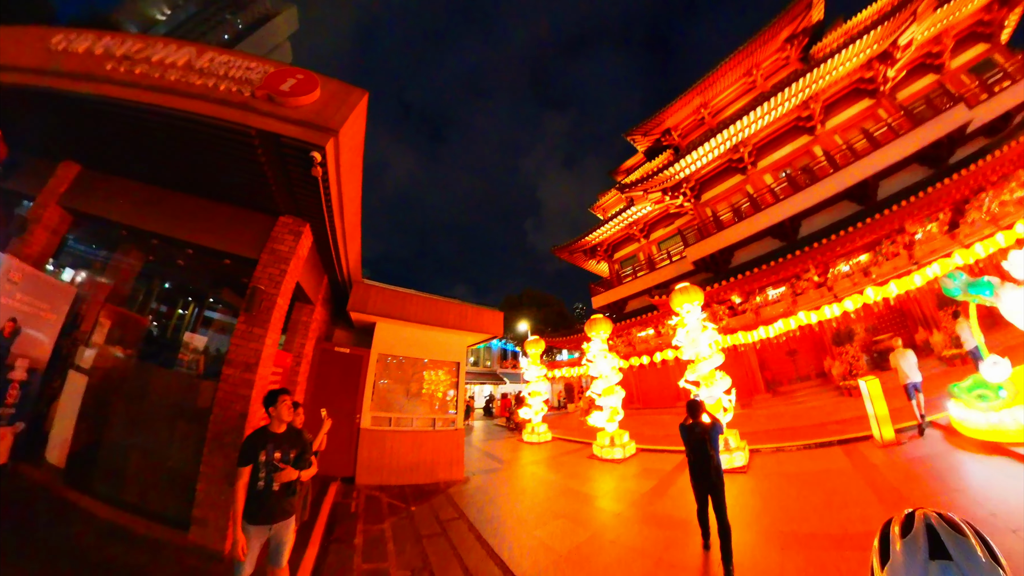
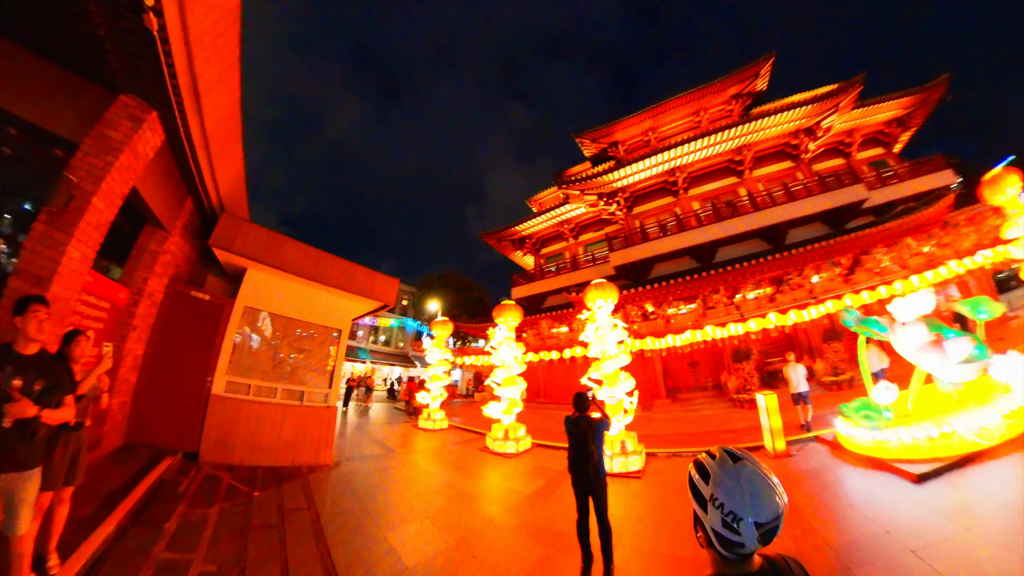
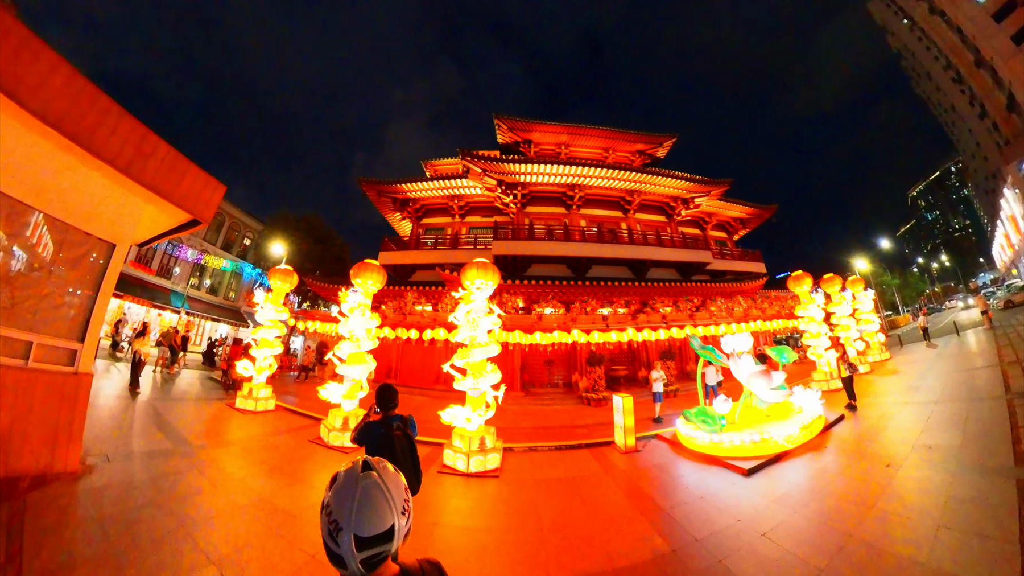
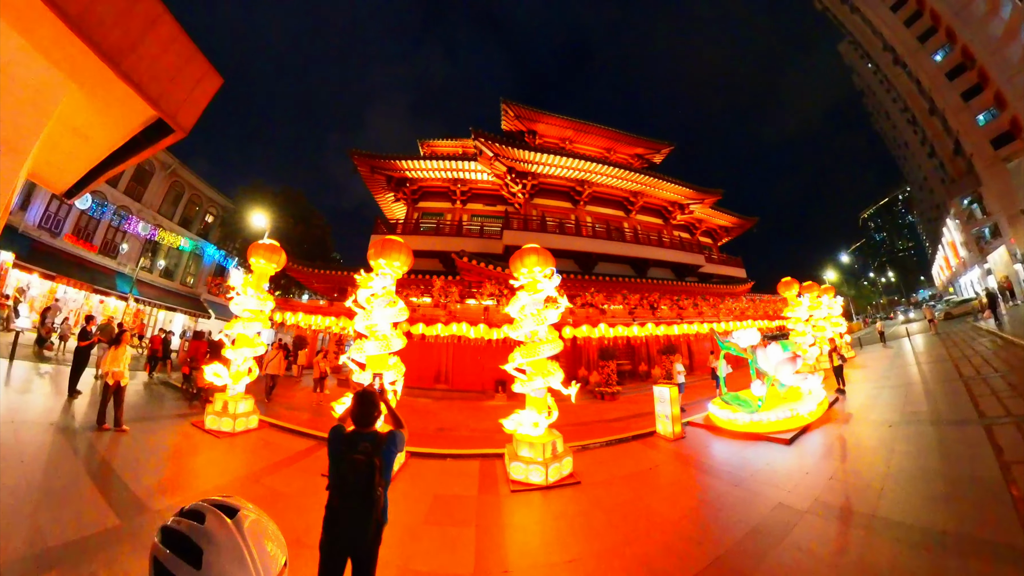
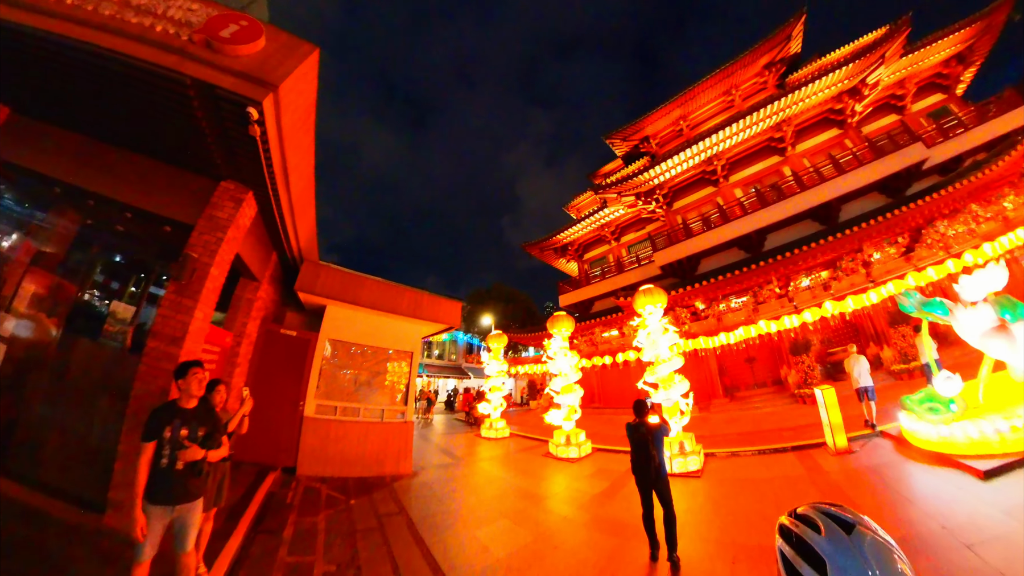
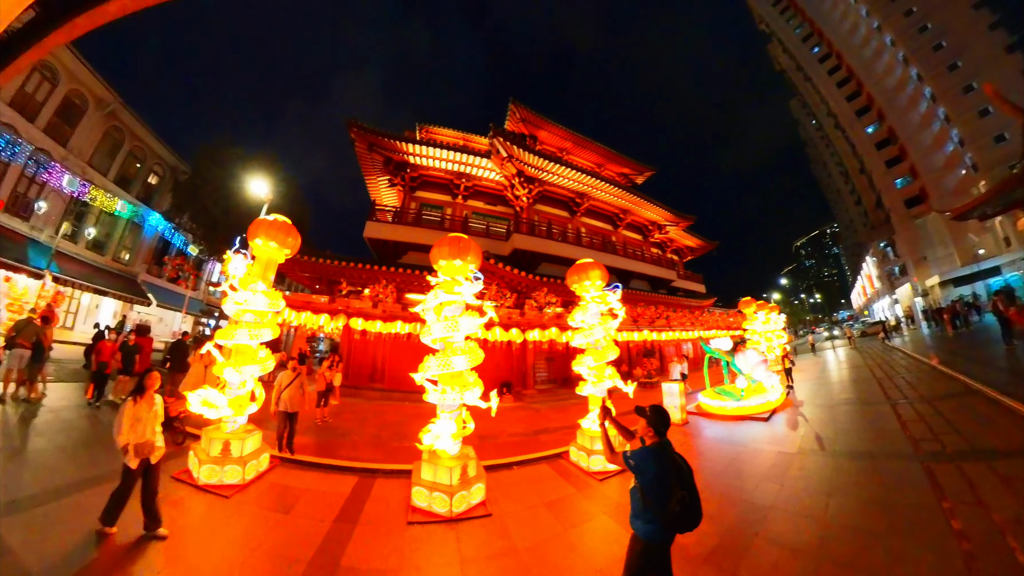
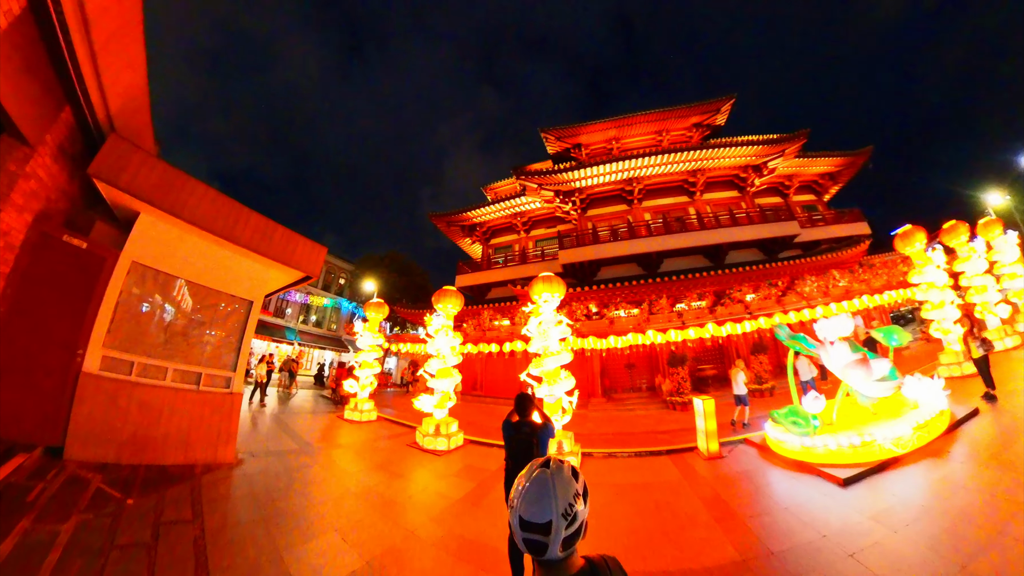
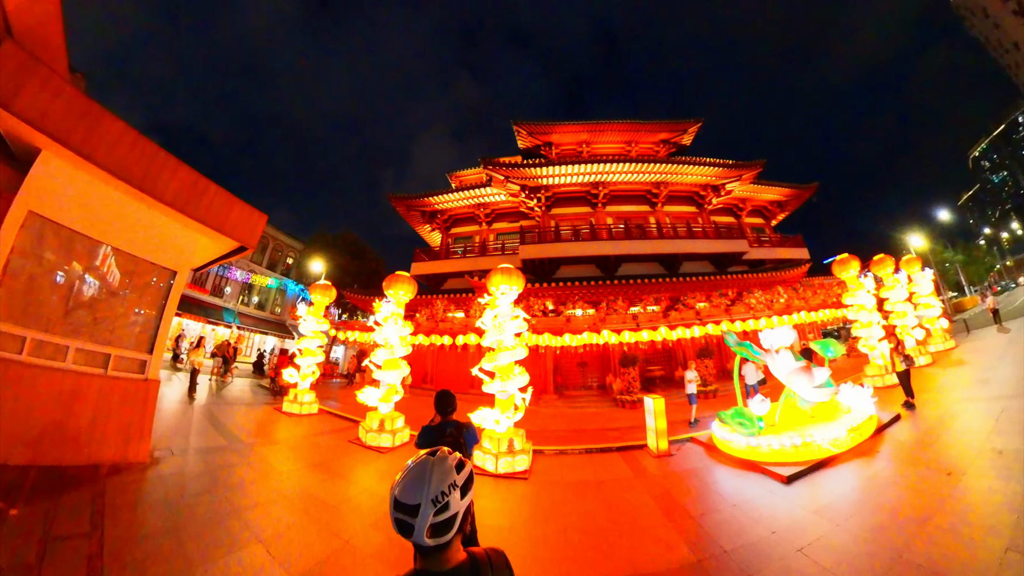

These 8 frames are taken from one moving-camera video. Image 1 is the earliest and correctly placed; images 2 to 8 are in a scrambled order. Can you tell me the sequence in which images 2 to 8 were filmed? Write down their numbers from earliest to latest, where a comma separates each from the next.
5, 2, 7, 8, 3, 4, 6
